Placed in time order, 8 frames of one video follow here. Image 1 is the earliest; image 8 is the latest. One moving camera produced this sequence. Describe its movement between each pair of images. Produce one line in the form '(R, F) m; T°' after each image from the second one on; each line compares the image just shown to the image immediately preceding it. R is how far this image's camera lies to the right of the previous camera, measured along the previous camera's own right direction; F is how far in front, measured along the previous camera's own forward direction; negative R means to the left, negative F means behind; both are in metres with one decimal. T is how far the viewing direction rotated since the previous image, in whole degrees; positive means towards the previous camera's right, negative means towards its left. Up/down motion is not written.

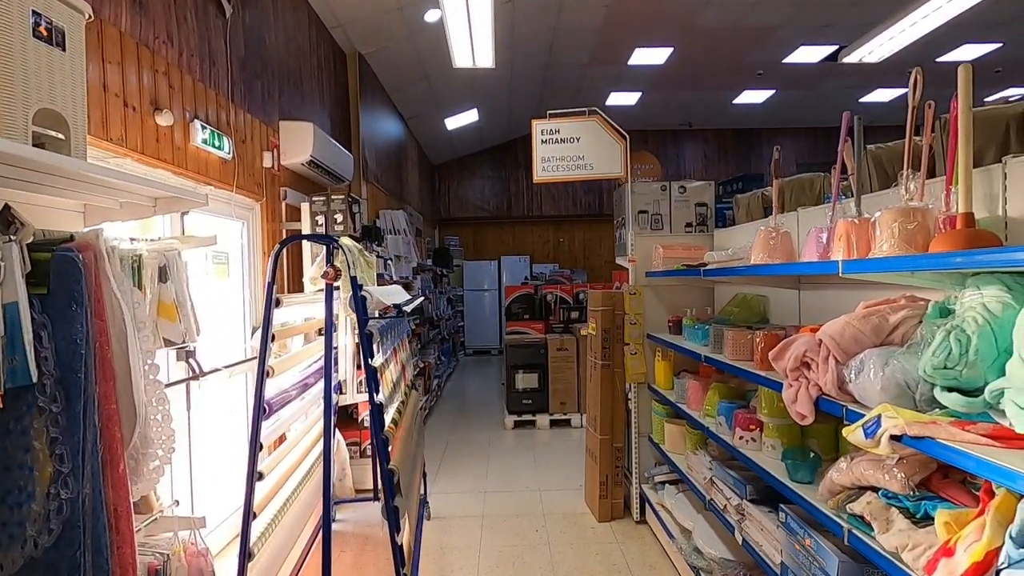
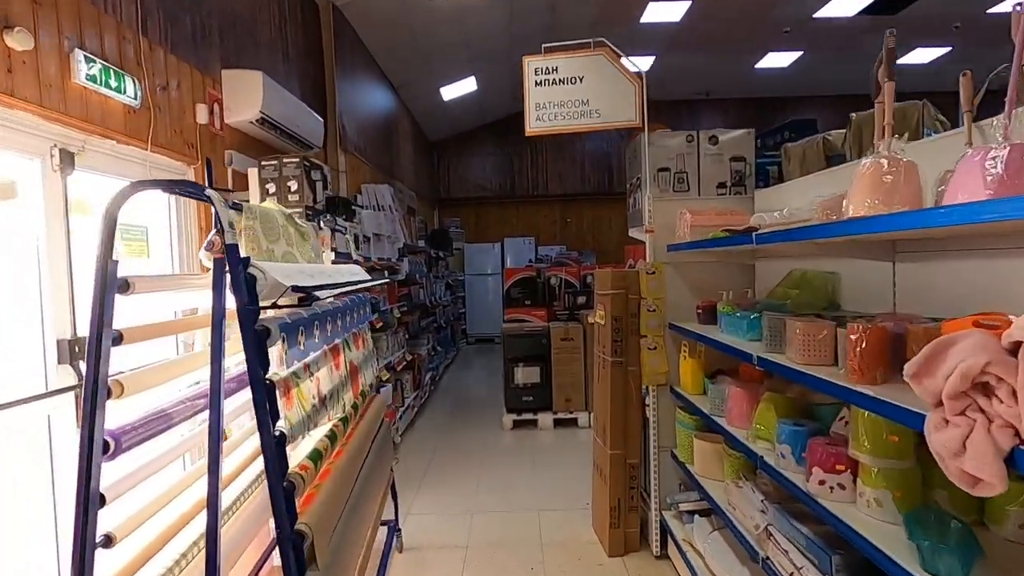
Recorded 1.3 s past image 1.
(+0.1, +0.7) m; -1°
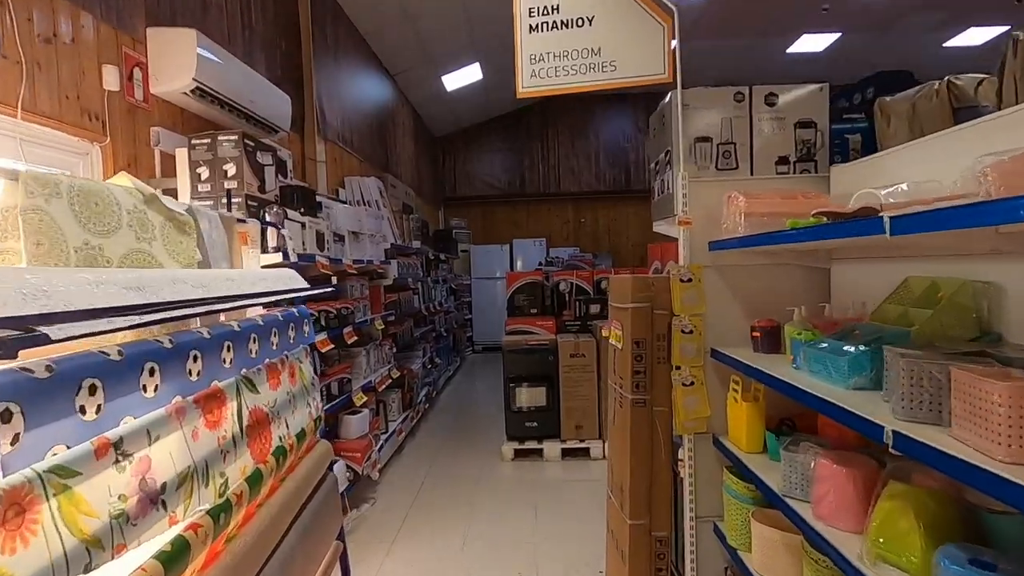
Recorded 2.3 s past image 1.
(+0.1, +0.7) m; -2°
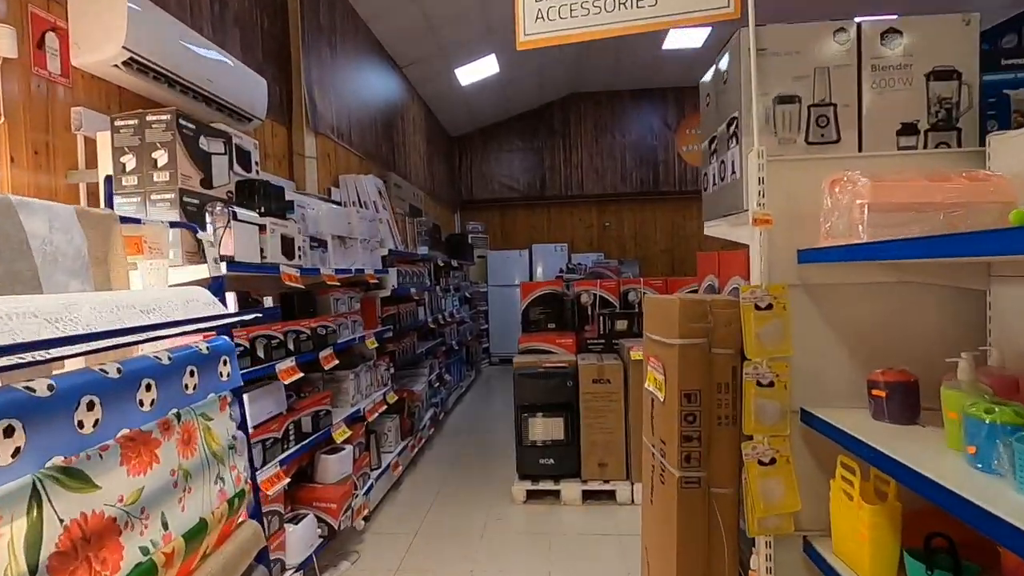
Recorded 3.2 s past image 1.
(+0.1, +0.6) m; -3°
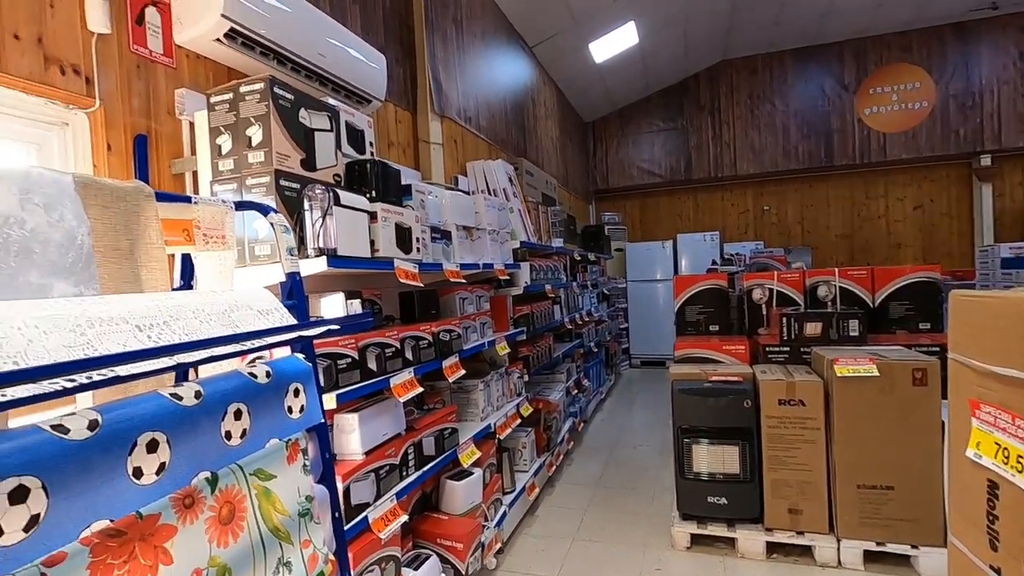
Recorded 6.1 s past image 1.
(-0.1, +0.6) m; -14°
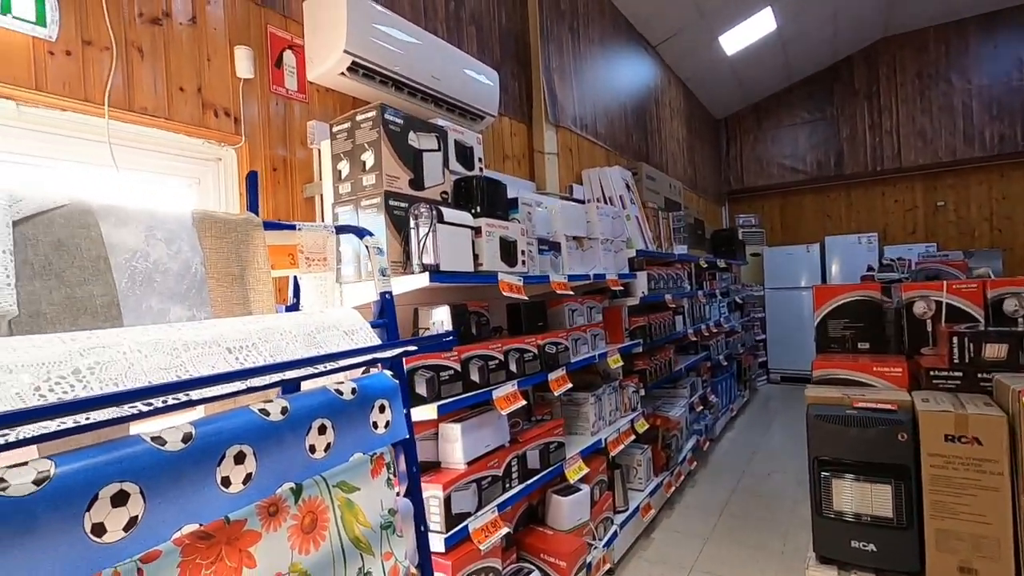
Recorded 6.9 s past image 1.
(+0.1, 0.0) m; -14°
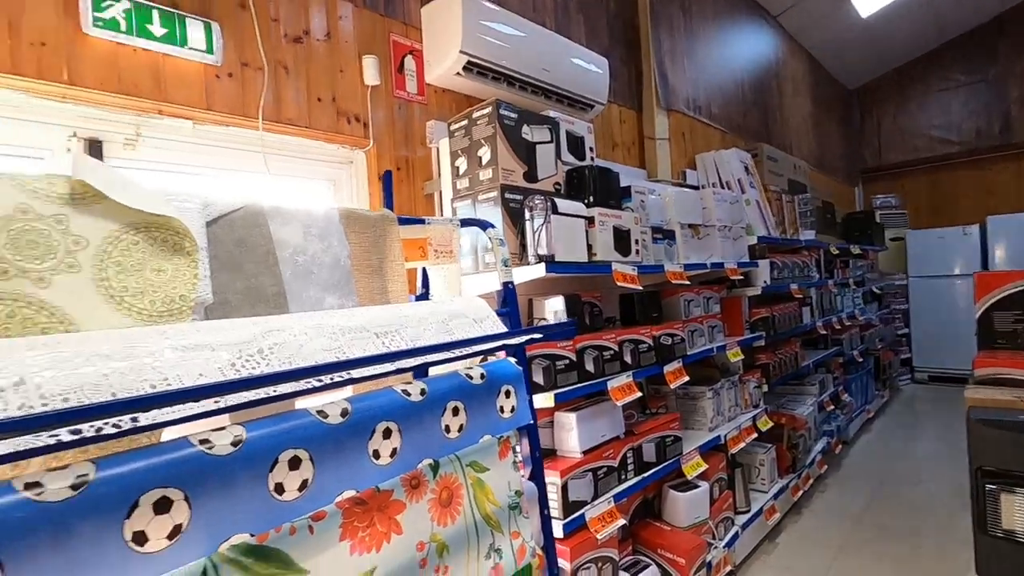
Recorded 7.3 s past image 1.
(0.0, 0.0) m; -11°
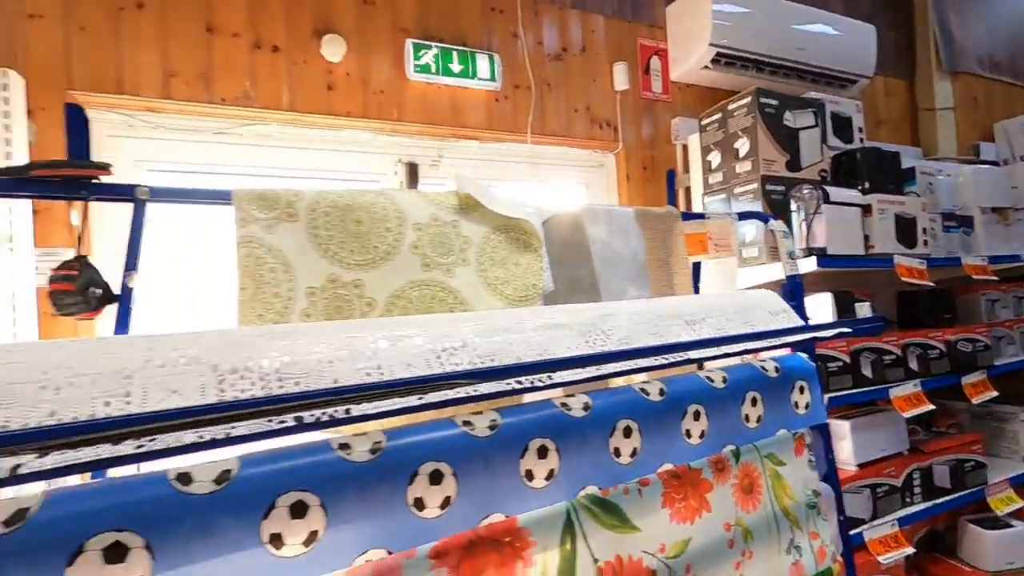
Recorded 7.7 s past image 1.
(-0.2, -0.1) m; -21°
